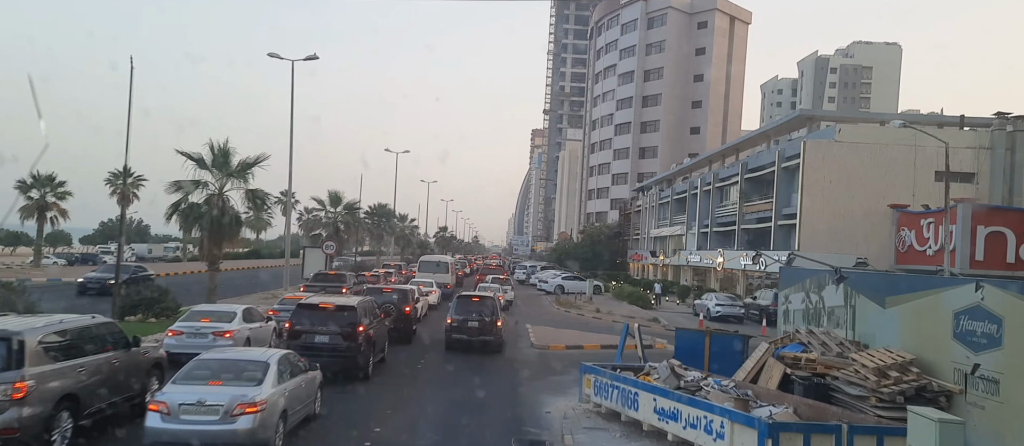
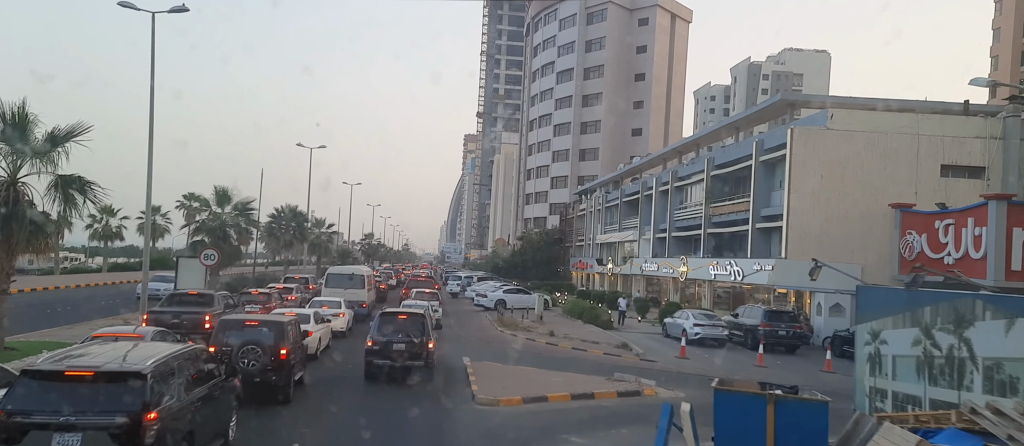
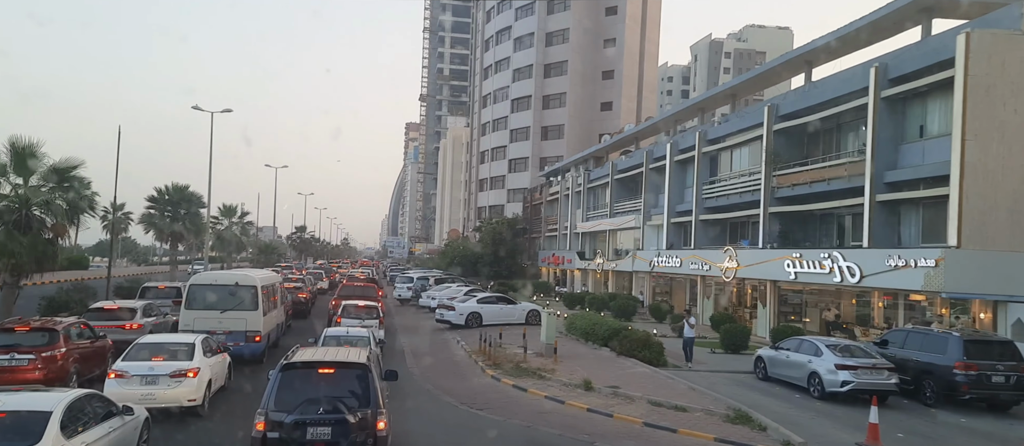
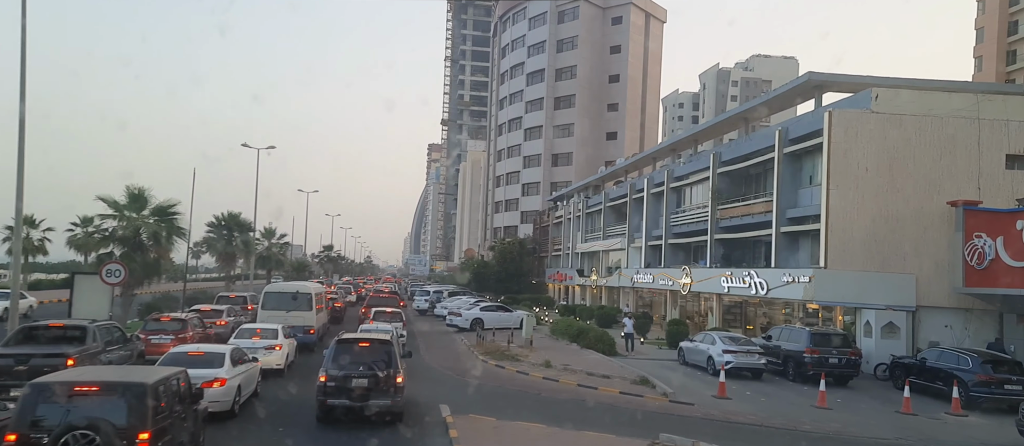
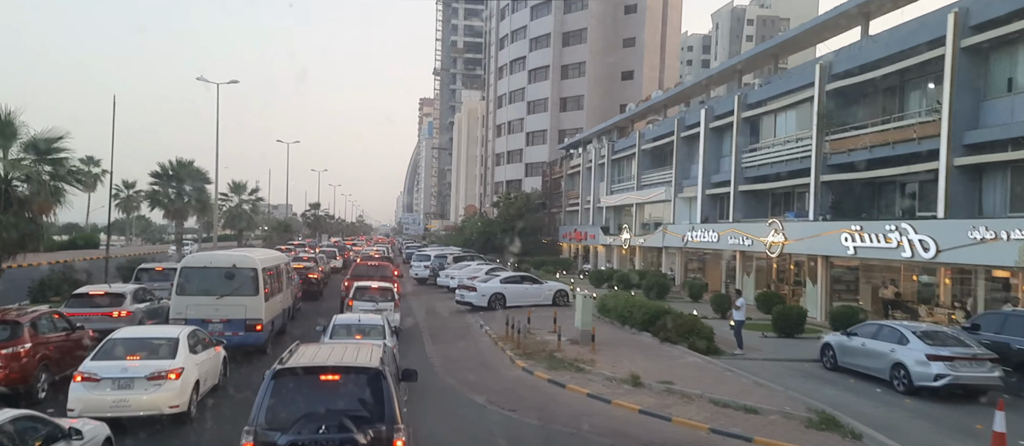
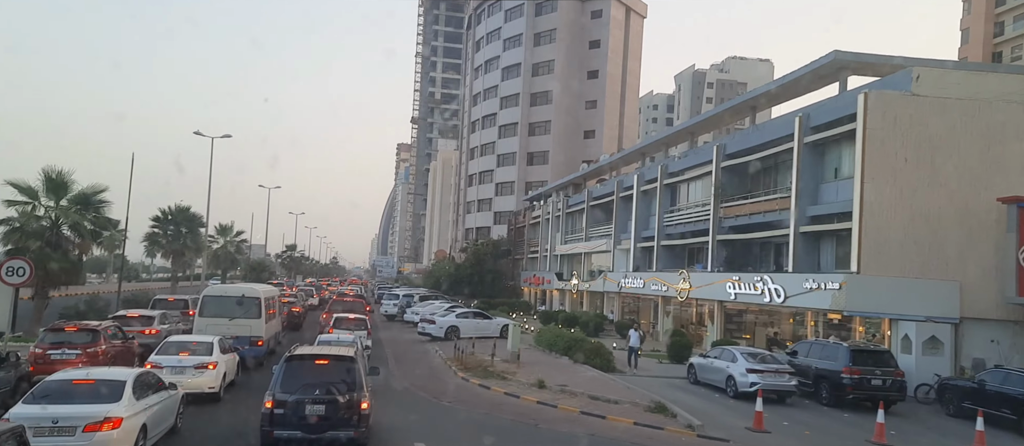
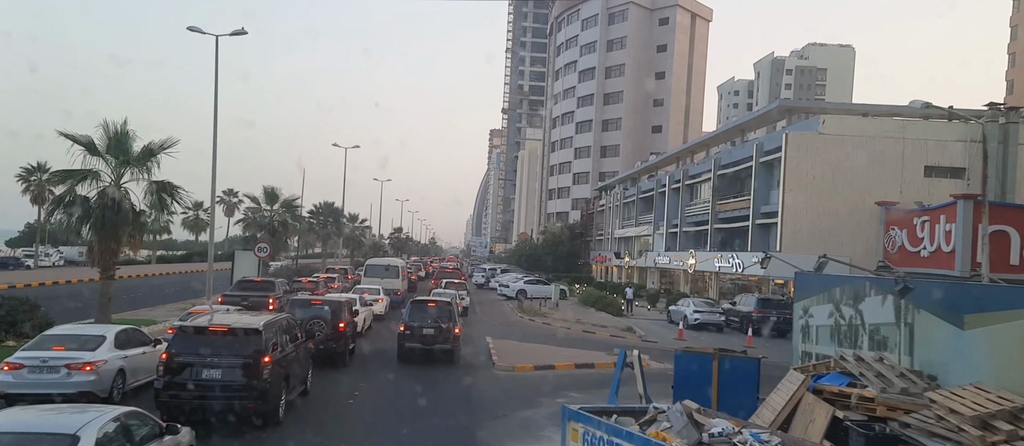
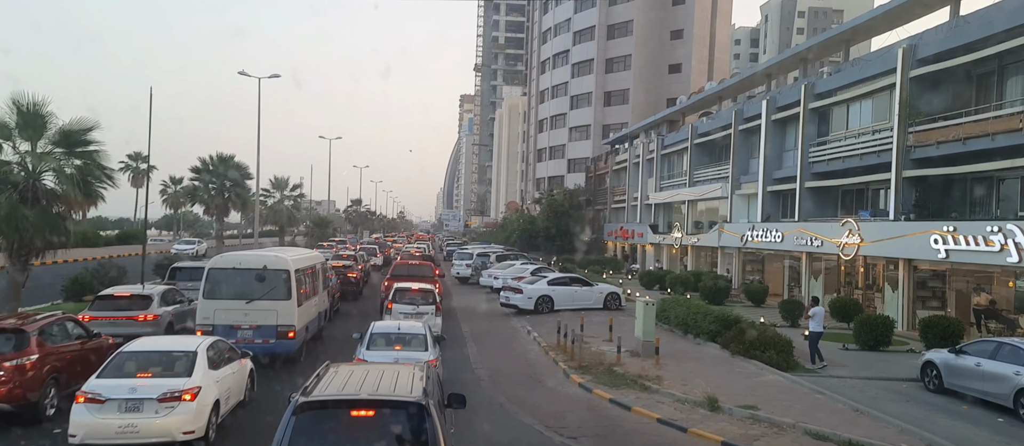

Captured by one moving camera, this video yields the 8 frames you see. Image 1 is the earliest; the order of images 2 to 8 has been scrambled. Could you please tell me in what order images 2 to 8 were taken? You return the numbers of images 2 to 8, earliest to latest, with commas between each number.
7, 2, 4, 6, 3, 5, 8
